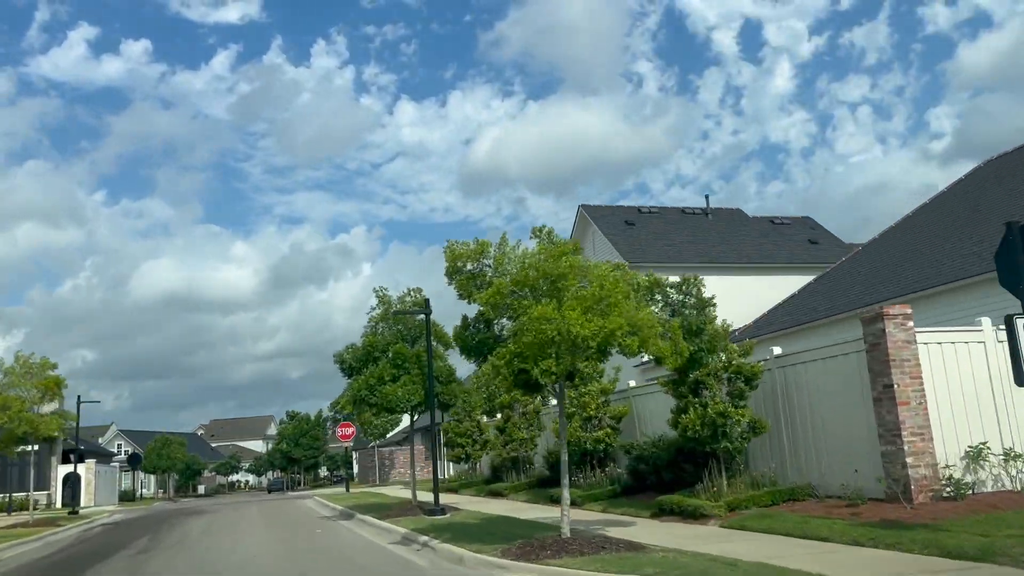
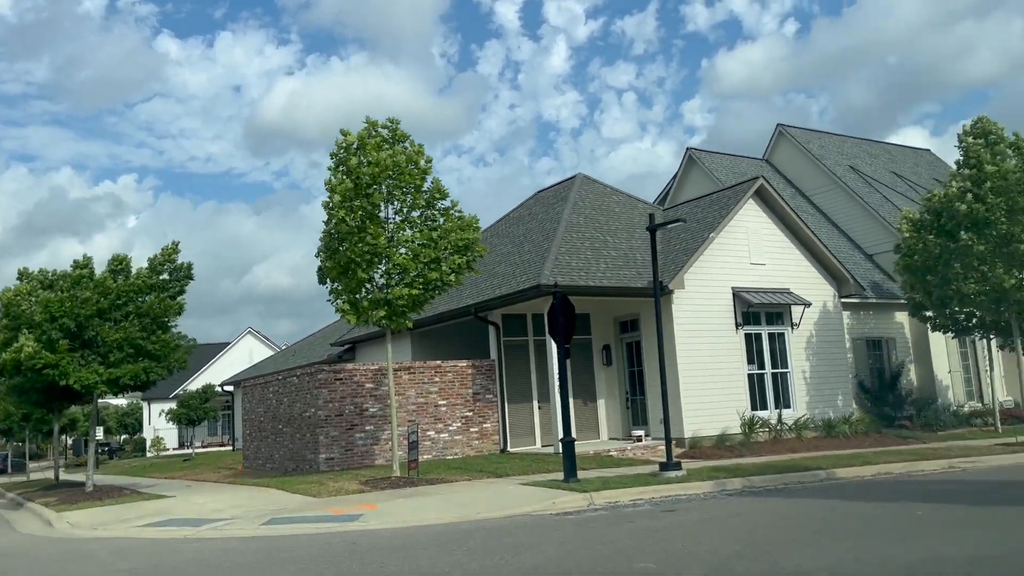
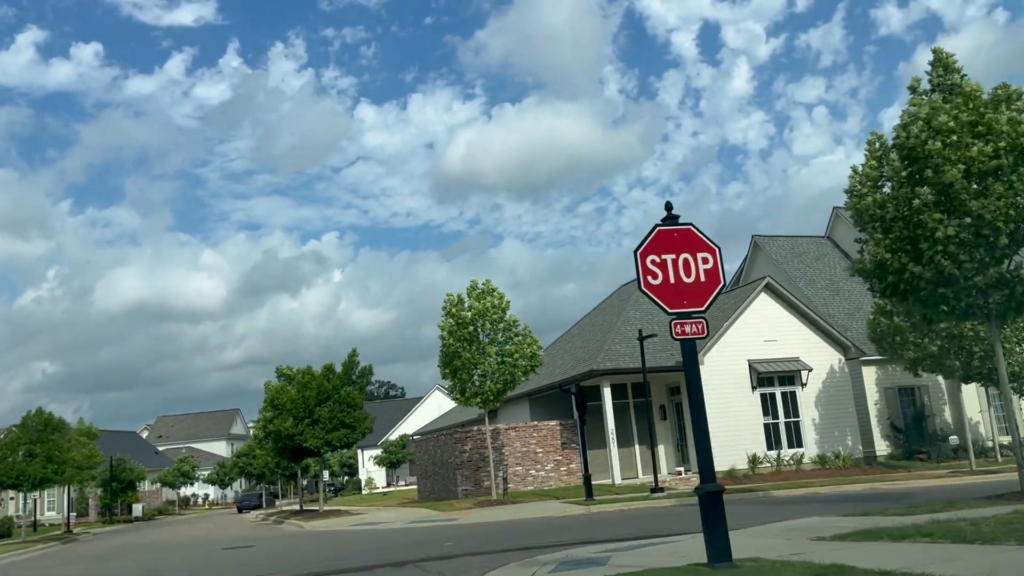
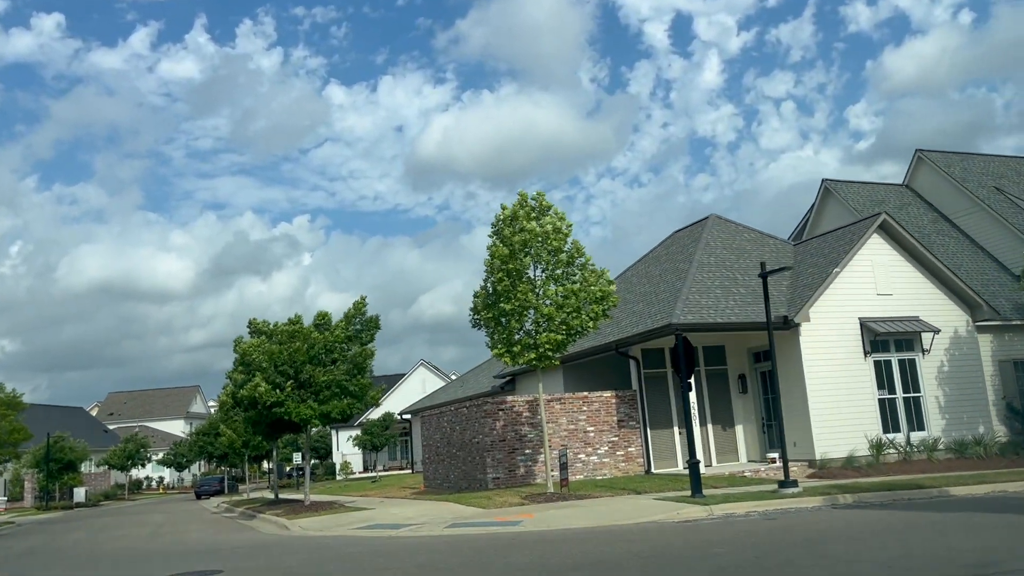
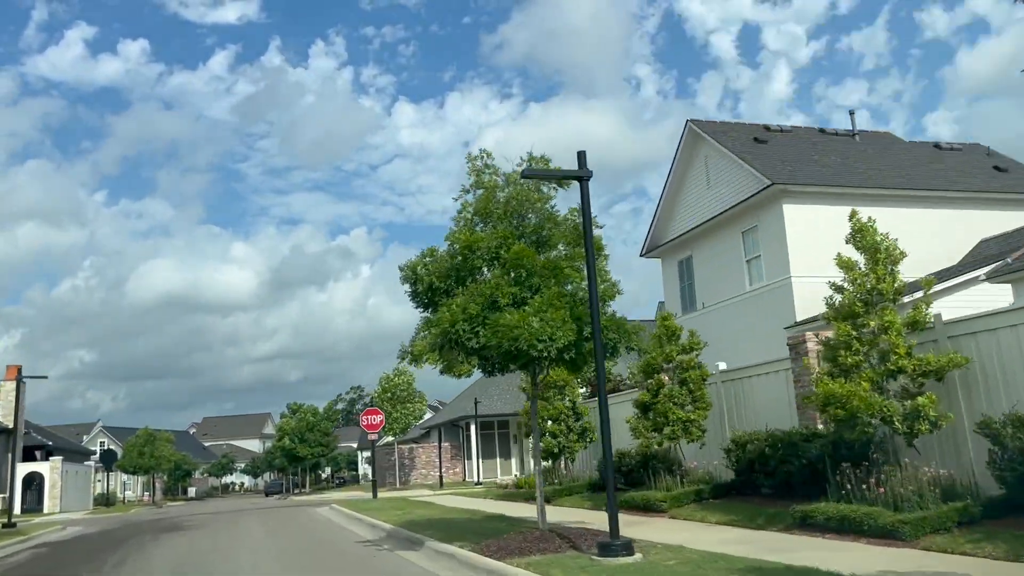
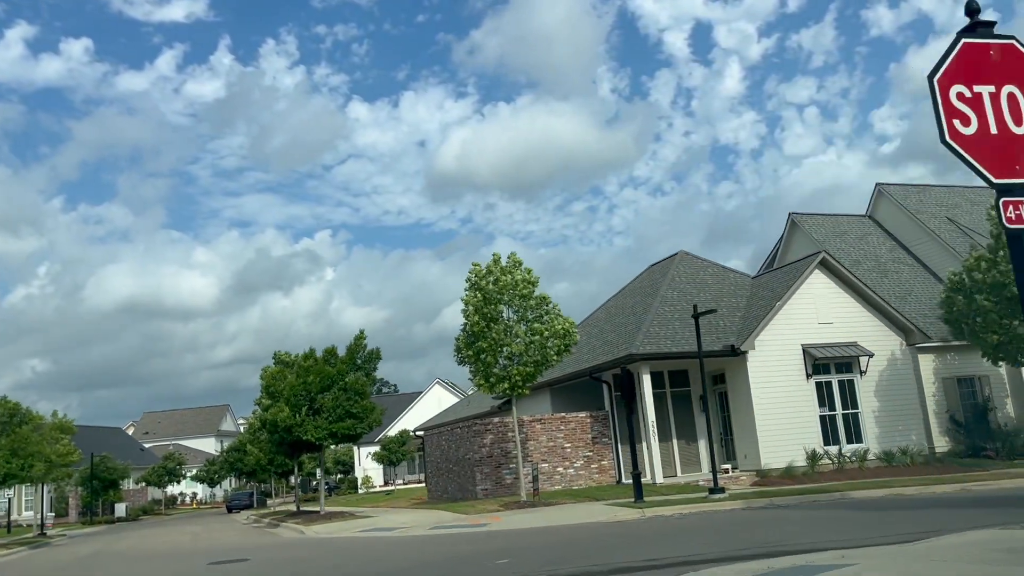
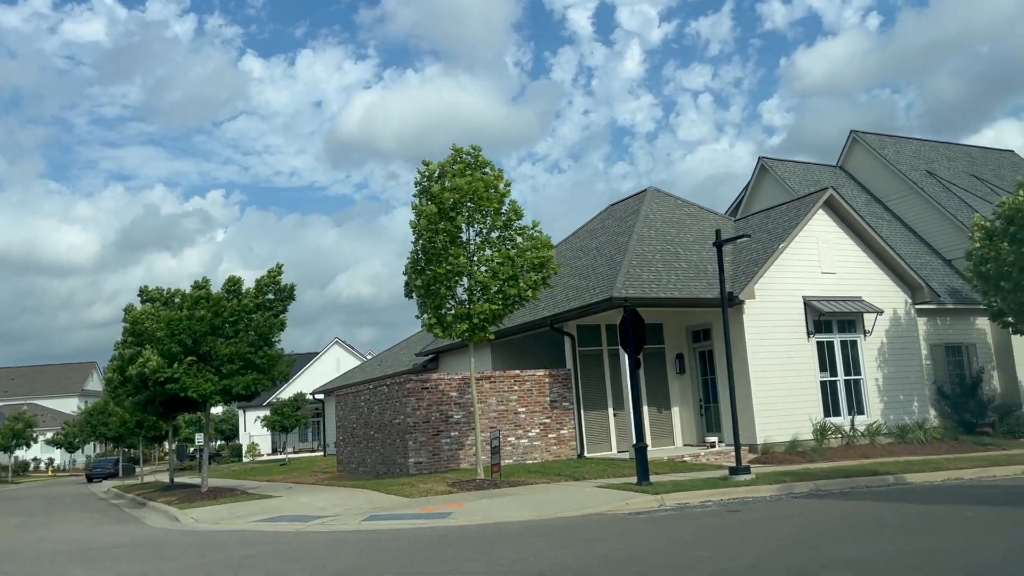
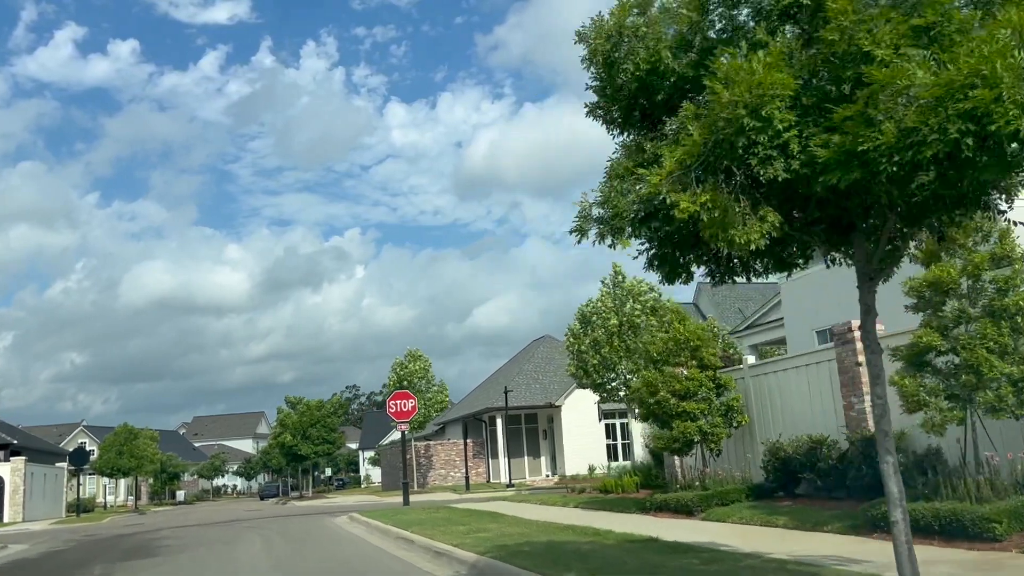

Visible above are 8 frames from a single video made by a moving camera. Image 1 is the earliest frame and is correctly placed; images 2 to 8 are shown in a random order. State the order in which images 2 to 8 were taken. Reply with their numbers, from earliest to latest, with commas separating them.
5, 8, 3, 6, 4, 7, 2
